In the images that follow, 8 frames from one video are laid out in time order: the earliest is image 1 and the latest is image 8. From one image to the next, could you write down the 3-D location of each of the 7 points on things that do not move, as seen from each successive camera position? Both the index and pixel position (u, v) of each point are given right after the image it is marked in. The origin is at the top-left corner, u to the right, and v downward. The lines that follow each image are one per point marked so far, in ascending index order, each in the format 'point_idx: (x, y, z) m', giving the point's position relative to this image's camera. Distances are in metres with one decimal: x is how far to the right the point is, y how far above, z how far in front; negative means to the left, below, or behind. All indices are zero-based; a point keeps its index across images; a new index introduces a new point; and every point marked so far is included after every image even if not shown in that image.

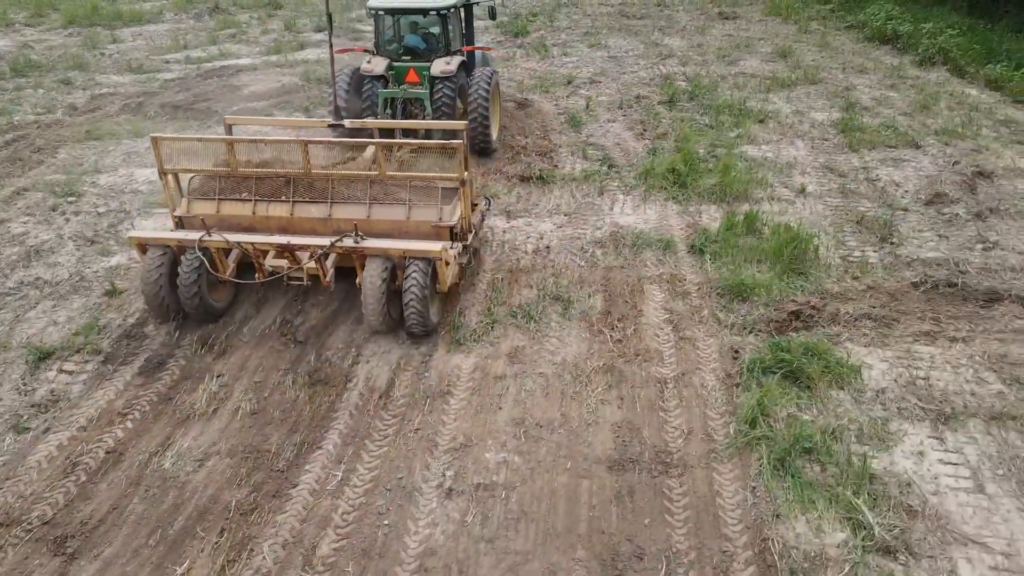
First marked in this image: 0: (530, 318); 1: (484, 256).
0: (+0.1, -0.2, +5.4) m
1: (-0.2, +0.3, +6.2) m
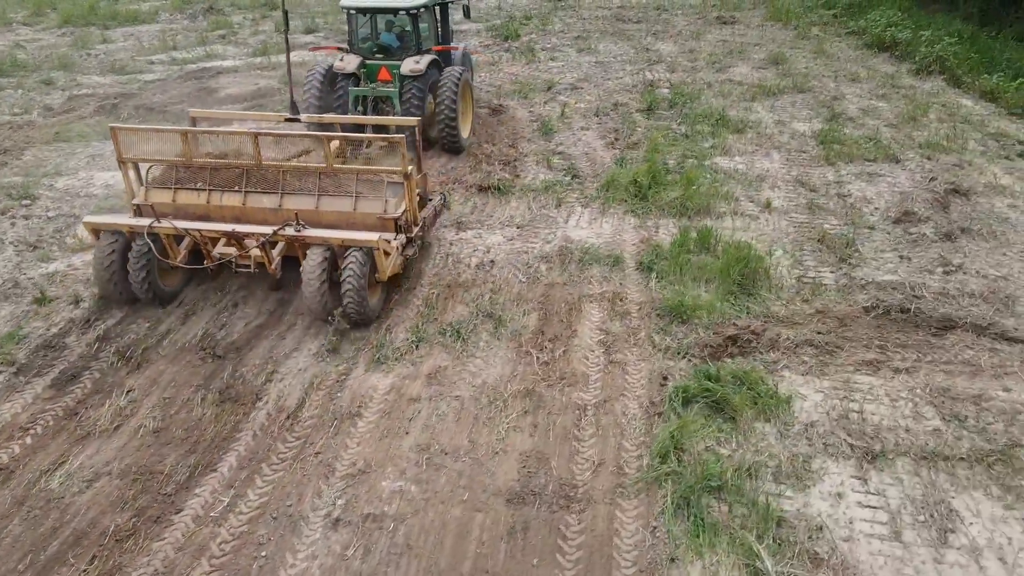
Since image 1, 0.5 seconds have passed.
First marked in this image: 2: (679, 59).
0: (-0.4, -0.3, +5.2) m
1: (-0.7, +0.2, +6.0) m
2: (+2.7, +3.7, +11.9) m
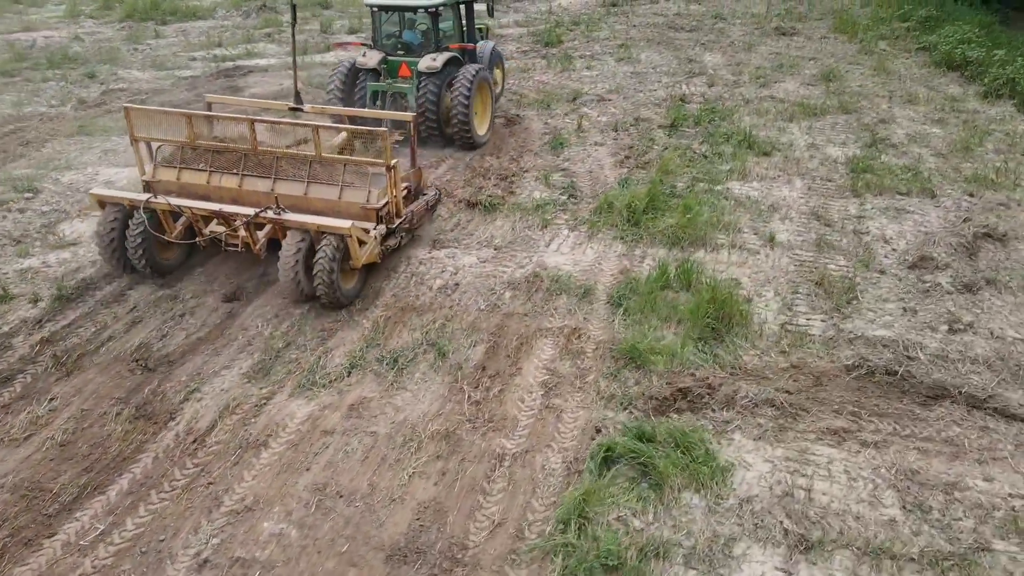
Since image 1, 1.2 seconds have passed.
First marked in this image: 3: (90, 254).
0: (-0.8, -0.5, +4.9) m
1: (-1.0, 0.0, +5.8) m
2: (+3.2, +3.3, +11.3) m
3: (-3.6, +0.3, +6.3) m
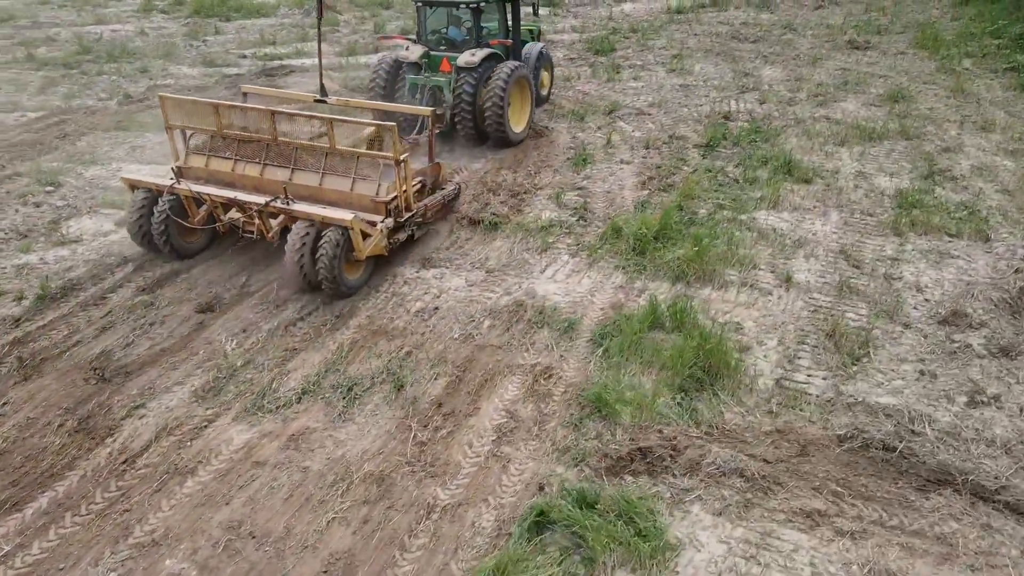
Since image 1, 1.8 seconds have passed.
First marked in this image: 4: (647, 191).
0: (-1.0, -0.7, +4.7) m
1: (-1.1, -0.2, +5.6) m
2: (+3.8, +2.9, +10.5) m
3: (-3.6, +0.3, +6.3) m
4: (+1.3, +1.0, +7.4) m
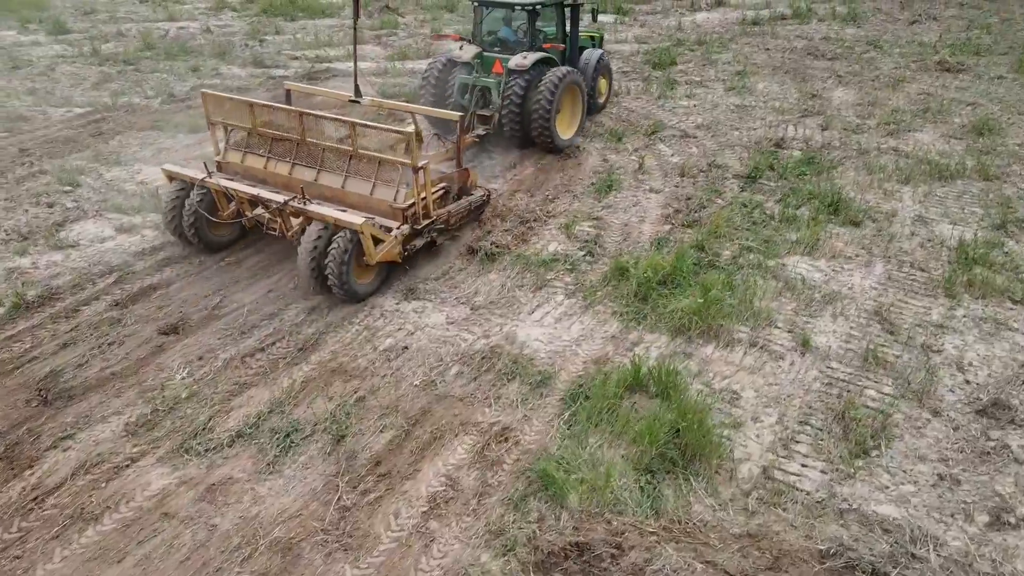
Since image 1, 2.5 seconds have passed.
0: (-1.3, -0.9, +4.3) m
1: (-1.3, -0.4, +5.2) m
2: (+4.4, +2.3, +9.6) m
3: (-3.7, +0.2, +6.2) m
4: (+1.4, +0.6, +6.7) m
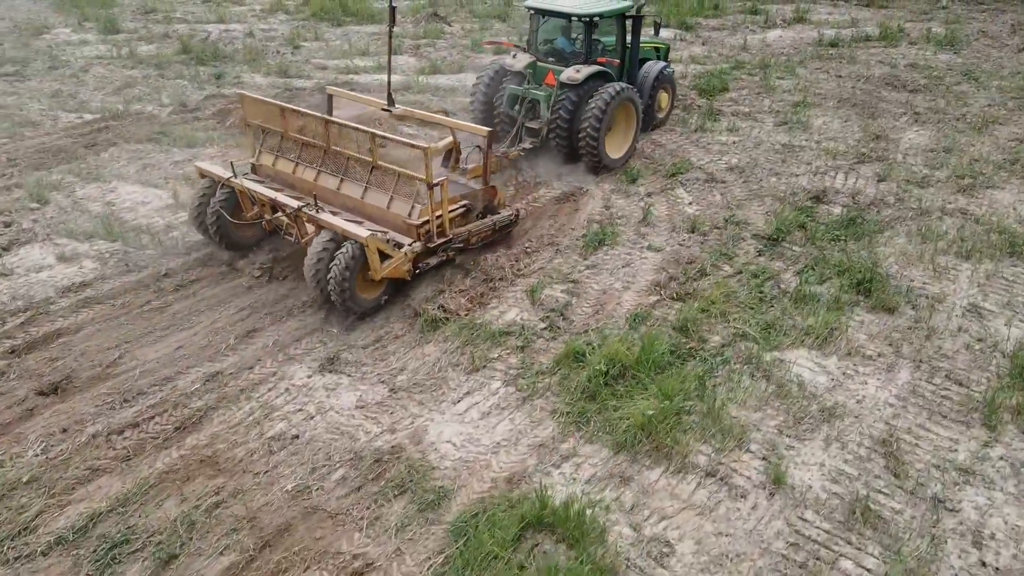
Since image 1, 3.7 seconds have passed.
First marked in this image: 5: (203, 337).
0: (-2.0, -1.3, +3.7) m
1: (-1.8, -0.8, +4.5) m
2: (+4.5, +1.4, +8.2) m
3: (-4.0, 0.0, +5.8) m
4: (+1.1, -0.1, +5.7) m
5: (-2.2, -0.4, +5.3) m
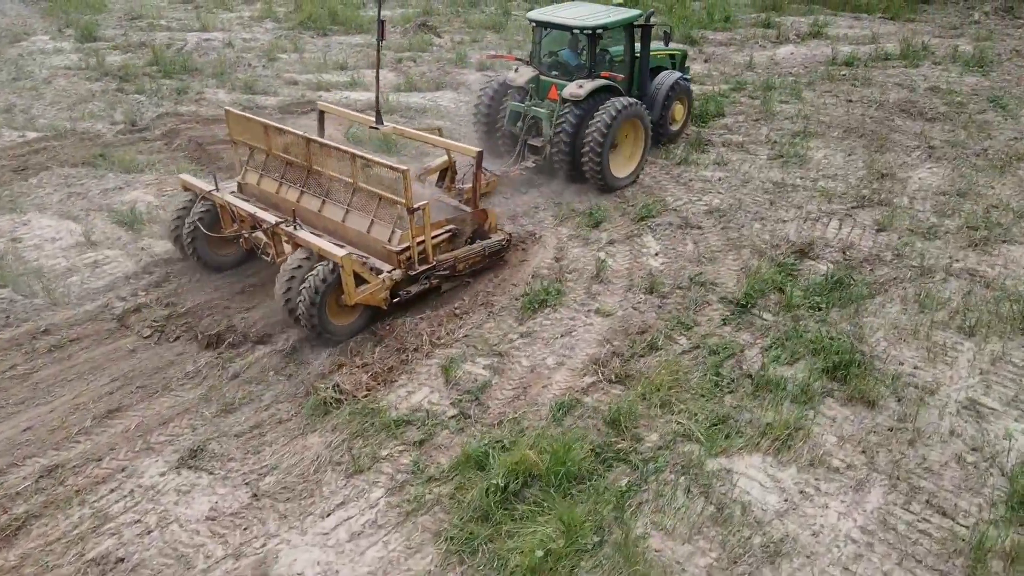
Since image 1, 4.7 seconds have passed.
0: (-2.7, -1.8, +3.0) m
1: (-2.5, -1.3, +3.8) m
2: (+4.0, +0.8, +7.2) m
3: (-4.6, -0.4, +5.2) m
4: (+0.5, -0.6, +4.9) m
5: (-2.8, -0.8, +4.6) m
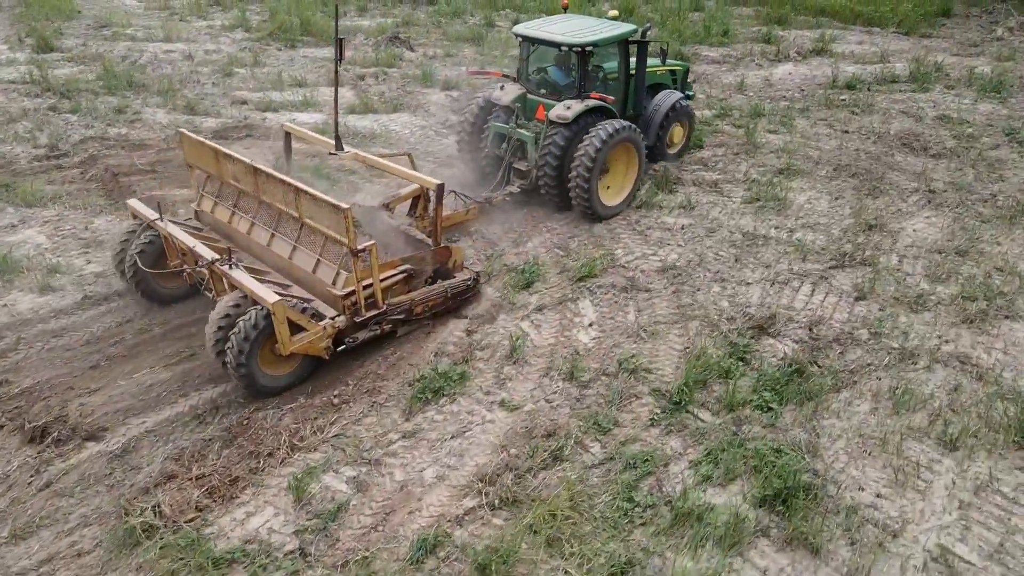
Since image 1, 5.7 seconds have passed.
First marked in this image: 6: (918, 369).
0: (-3.5, -2.3, +2.2) m
1: (-3.3, -1.8, +3.0) m
2: (+3.4, +0.2, +6.2) m
3: (-5.3, -0.9, +4.5) m
4: (-0.2, -1.1, +4.0) m
5: (-3.6, -1.3, +3.8) m
6: (+2.8, -0.6, +5.0) m
